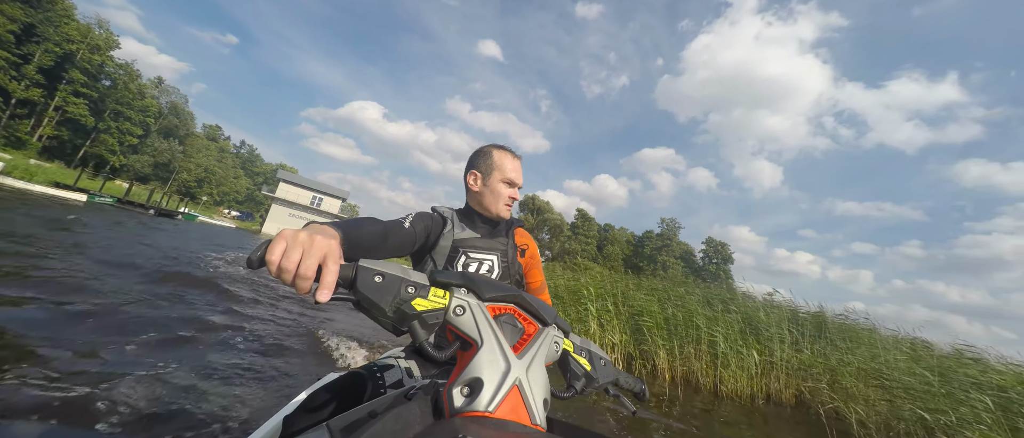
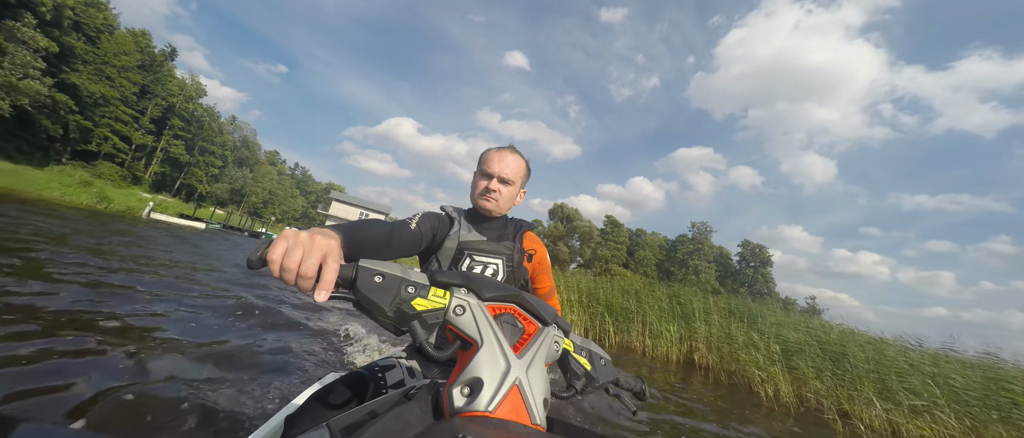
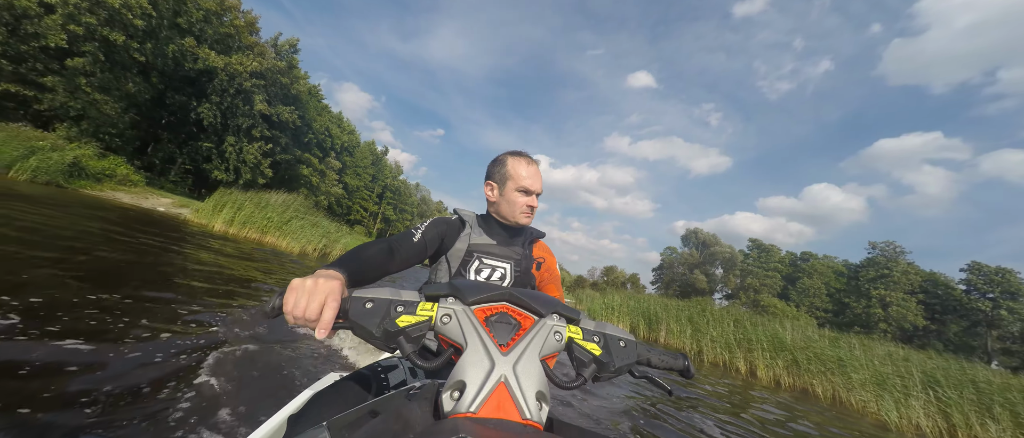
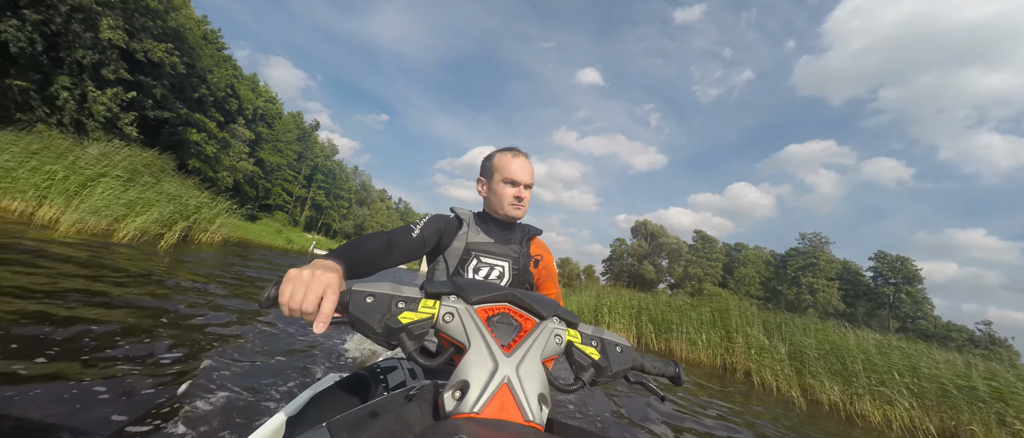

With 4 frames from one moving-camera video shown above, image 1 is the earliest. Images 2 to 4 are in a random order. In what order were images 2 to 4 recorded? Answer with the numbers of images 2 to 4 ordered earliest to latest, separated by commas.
2, 4, 3
